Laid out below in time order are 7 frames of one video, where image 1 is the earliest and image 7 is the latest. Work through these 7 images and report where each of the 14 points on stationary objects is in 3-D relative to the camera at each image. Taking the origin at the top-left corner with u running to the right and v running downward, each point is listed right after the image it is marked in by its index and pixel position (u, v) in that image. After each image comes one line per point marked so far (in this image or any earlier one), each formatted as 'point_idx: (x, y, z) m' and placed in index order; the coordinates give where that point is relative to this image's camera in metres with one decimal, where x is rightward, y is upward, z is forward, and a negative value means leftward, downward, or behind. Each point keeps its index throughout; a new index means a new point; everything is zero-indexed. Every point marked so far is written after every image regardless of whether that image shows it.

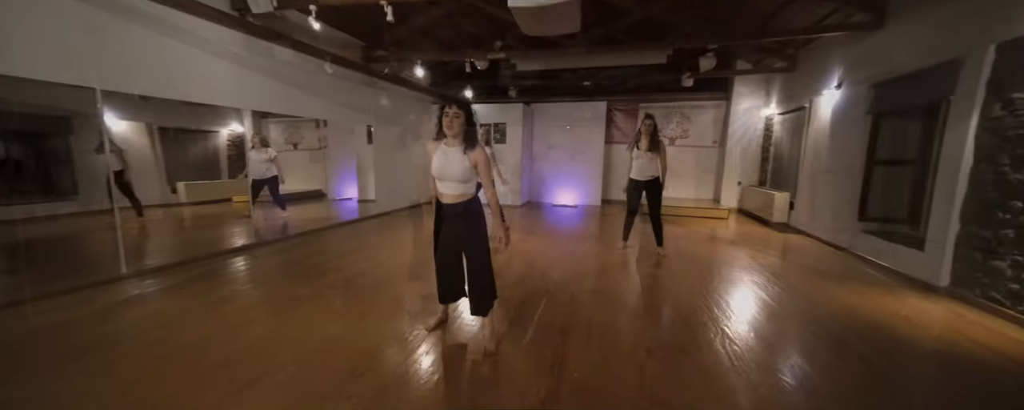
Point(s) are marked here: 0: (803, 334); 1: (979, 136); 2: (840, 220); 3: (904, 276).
0: (+2.1, -1.0, +2.2) m
1: (+3.8, +0.6, +2.5) m
2: (+4.3, -0.2, +4.0) m
3: (+3.9, -0.7, +3.0) m
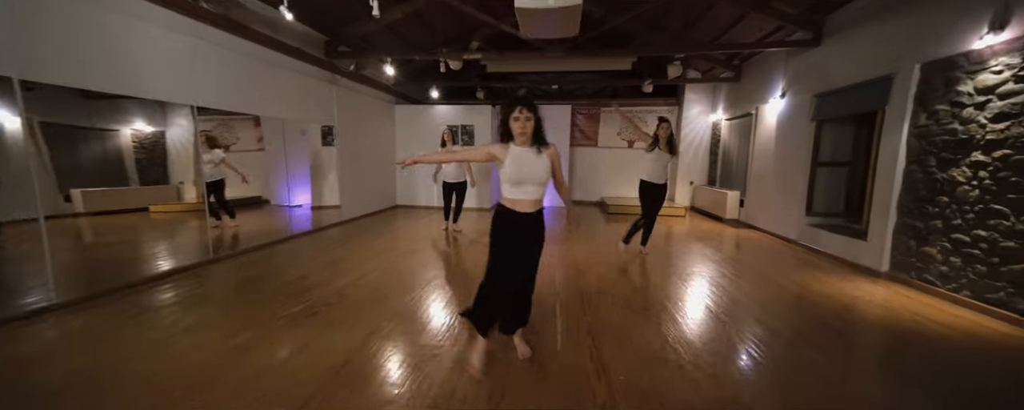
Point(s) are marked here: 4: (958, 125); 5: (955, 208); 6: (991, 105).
0: (+2.2, -1.0, +2.3) m
1: (+3.8, +0.6, +2.9) m
2: (+4.1, -0.2, +4.5) m
3: (+3.9, -0.7, +3.5) m
4: (+3.7, +0.7, +2.6) m
5: (+3.7, 0.0, +2.6) m
6: (+3.7, +0.8, +2.3) m
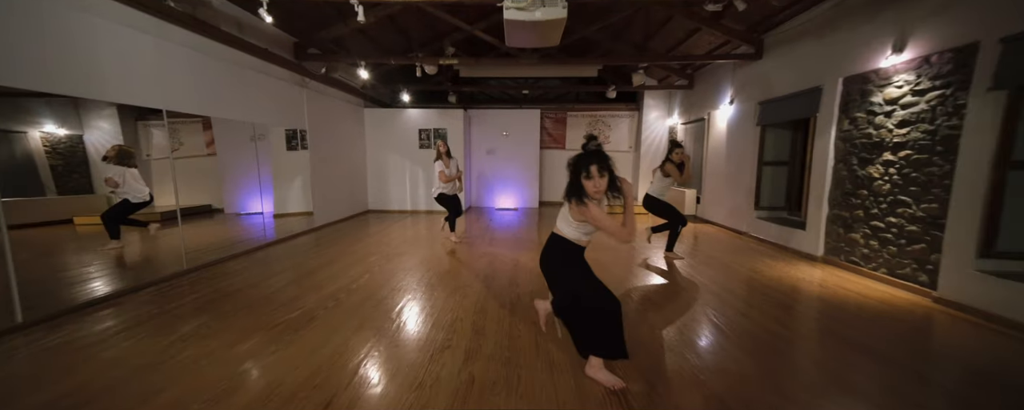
0: (+2.1, -0.9, +2.7) m
1: (+3.6, +0.7, +3.4) m
2: (+3.7, -0.1, +5.0) m
3: (+3.7, -0.6, +4.0) m
4: (+3.6, +0.7, +3.0) m
5: (+3.6, +0.1, +3.1) m
6: (+3.6, +0.9, +2.8) m
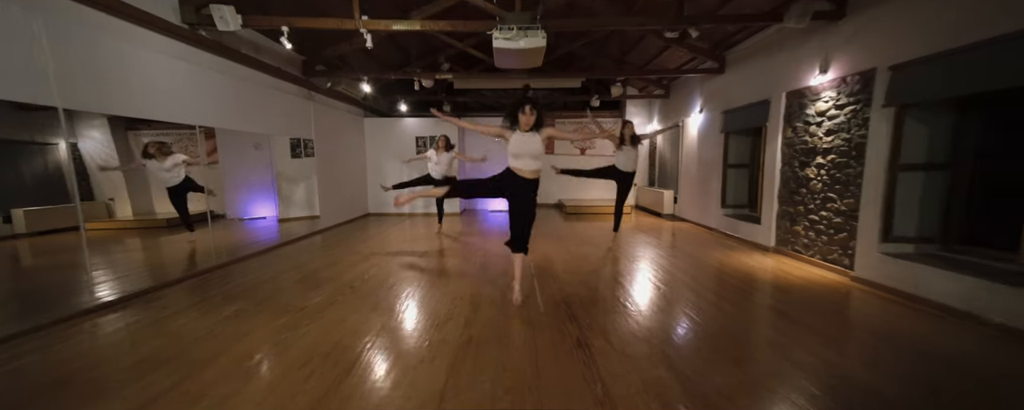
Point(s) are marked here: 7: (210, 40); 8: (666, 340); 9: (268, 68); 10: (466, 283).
0: (+2.0, -0.9, +3.1) m
1: (+3.5, +0.7, +3.9) m
2: (+3.6, -0.1, +5.6) m
3: (+3.5, -0.5, +4.5) m
4: (+3.5, +0.8, +3.6) m
5: (+3.5, +0.1, +3.6) m
6: (+3.4, +0.9, +3.4) m
7: (-3.5, +1.9, +3.5) m
8: (+1.1, -1.0, +2.2) m
9: (-3.5, +2.0, +4.4) m
10: (-0.5, -0.8, +3.2) m
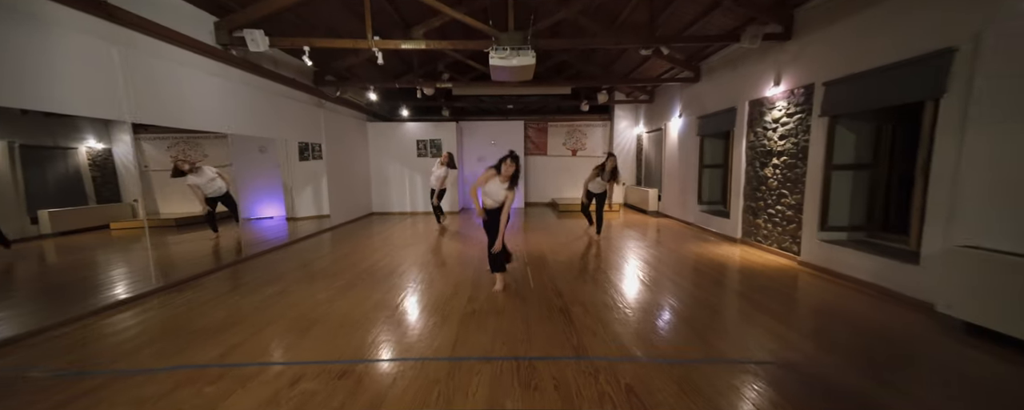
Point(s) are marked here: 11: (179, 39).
0: (+2.0, -0.8, +3.6) m
1: (+3.4, +0.8, +4.5) m
2: (+3.5, 0.0, +6.1) m
3: (+3.5, -0.5, +5.0) m
4: (+3.4, +0.9, +4.1) m
5: (+3.4, +0.2, +4.1) m
6: (+3.4, +1.0, +3.9) m
7: (-3.6, +1.9, +3.9) m
8: (+1.0, -0.9, +2.6) m
9: (-3.6, +2.0, +4.8) m
10: (-0.6, -0.8, +3.6) m
11: (-3.5, +1.8, +3.2) m
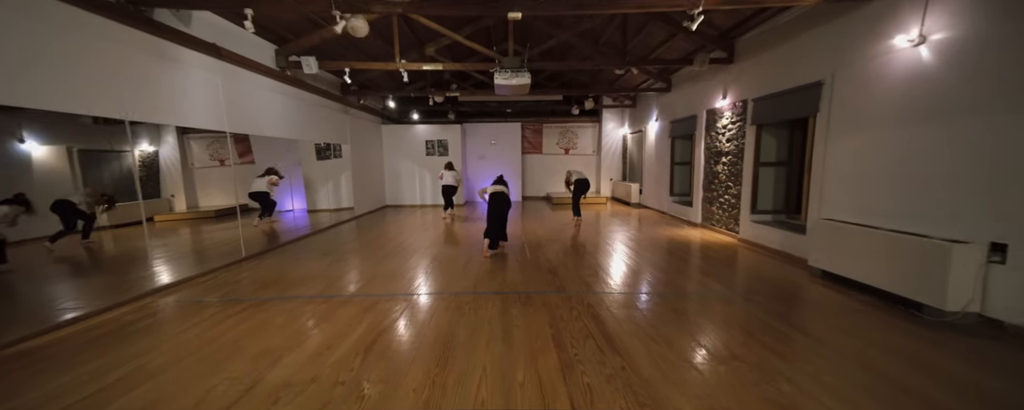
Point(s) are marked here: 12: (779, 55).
0: (+2.0, -0.7, +4.6) m
1: (+3.4, +1.0, +5.4) m
2: (+3.5, +0.2, +7.0) m
3: (+3.5, -0.3, +5.9) m
4: (+3.4, +1.0, +5.0) m
5: (+3.4, +0.3, +5.0) m
6: (+3.4, +1.1, +4.8) m
7: (-3.6, +2.1, +4.8) m
8: (+1.1, -0.8, +3.6) m
9: (-3.6, +2.1, +5.7) m
10: (-0.5, -0.7, +4.6) m
11: (-3.5, +1.9, +4.1) m
12: (+3.2, +1.8, +3.7) m
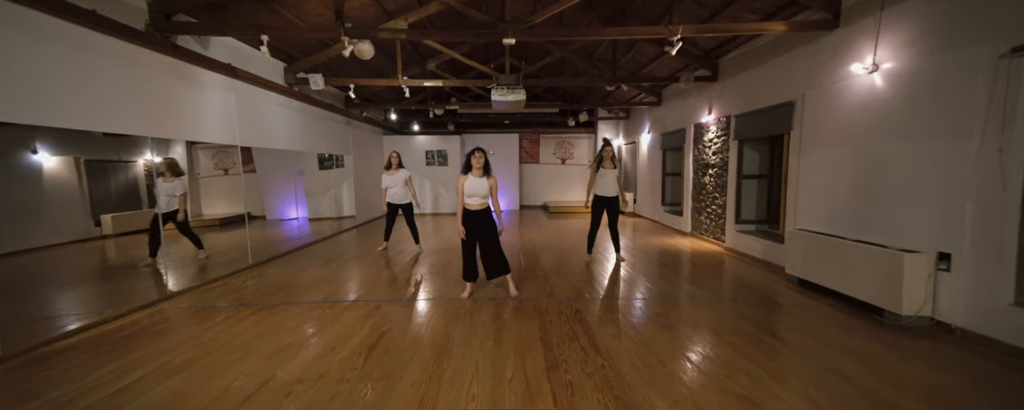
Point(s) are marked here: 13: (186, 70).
0: (+1.9, -0.8, +4.8) m
1: (+3.4, +0.8, +5.6) m
2: (+3.4, 0.0, +7.2) m
3: (+3.4, -0.5, +6.2) m
4: (+3.3, +0.8, +5.3) m
5: (+3.3, +0.1, +5.3) m
6: (+3.3, +1.0, +5.0) m
7: (-3.6, +1.9, +5.0) m
8: (+1.0, -0.9, +3.7) m
9: (-3.7, +2.0, +5.9) m
10: (-0.6, -0.8, +4.8) m
11: (-3.6, +1.8, +4.3) m
12: (+3.2, +1.7, +4.0) m
13: (-3.6, +1.5, +3.4) m
